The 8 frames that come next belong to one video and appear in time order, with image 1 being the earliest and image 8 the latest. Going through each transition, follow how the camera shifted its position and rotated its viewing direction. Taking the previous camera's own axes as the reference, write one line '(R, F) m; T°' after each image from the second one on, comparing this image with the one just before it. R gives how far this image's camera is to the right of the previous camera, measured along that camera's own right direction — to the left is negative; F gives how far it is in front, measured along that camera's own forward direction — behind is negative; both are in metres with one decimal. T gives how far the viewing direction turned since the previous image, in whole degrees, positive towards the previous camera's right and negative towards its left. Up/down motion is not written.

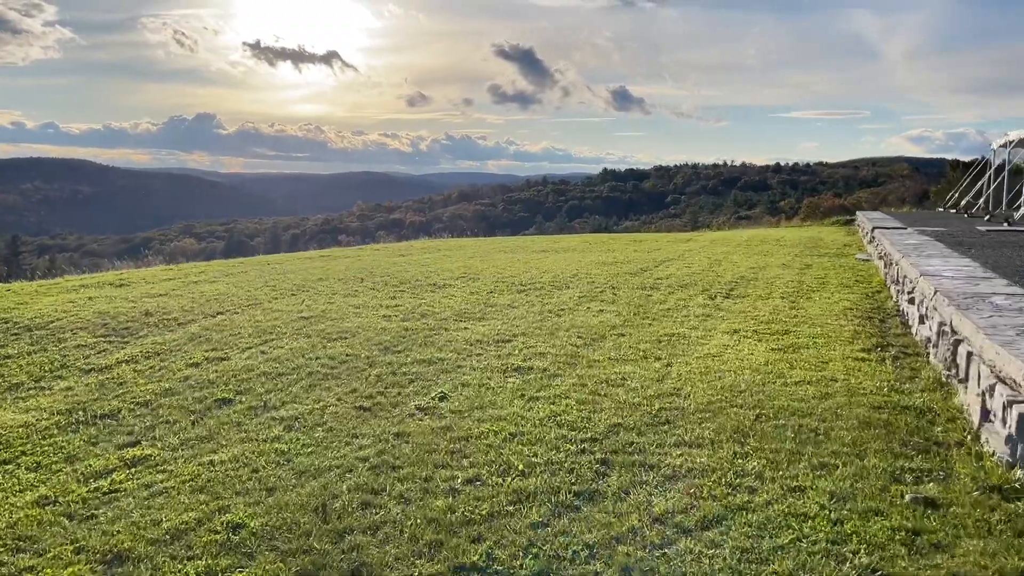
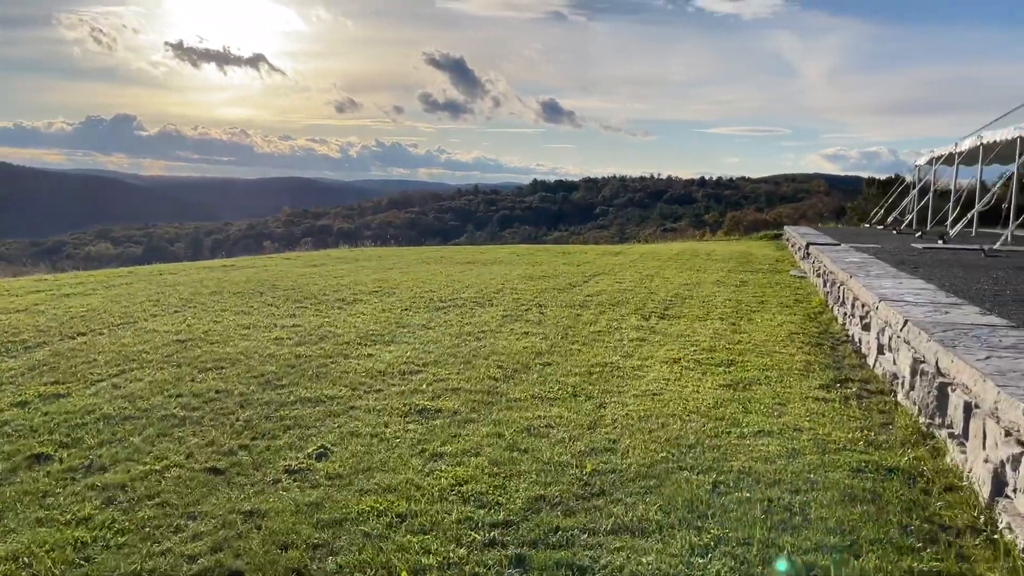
(+0.1, +0.7) m; +5°
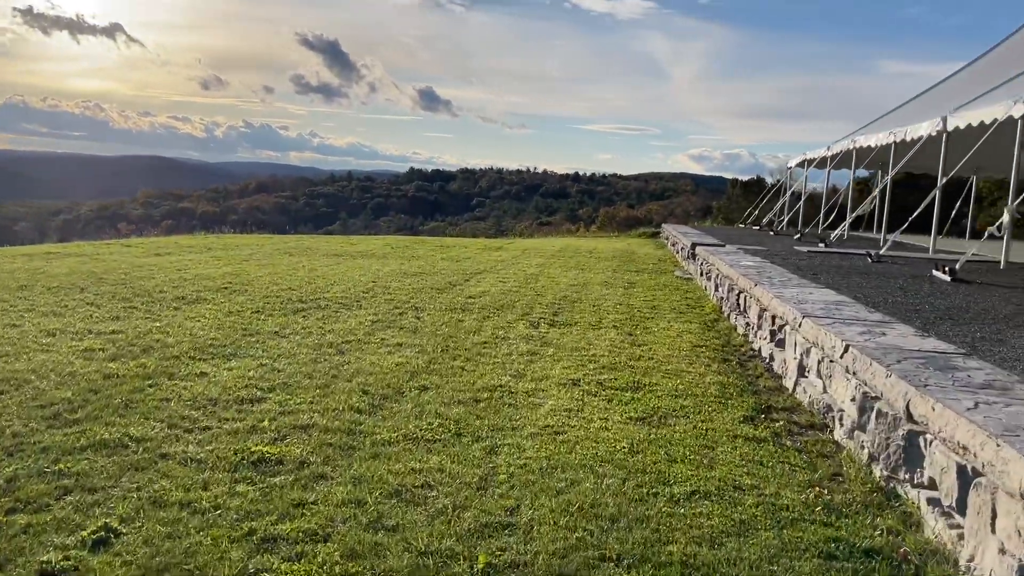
(0.0, +0.8) m; +9°
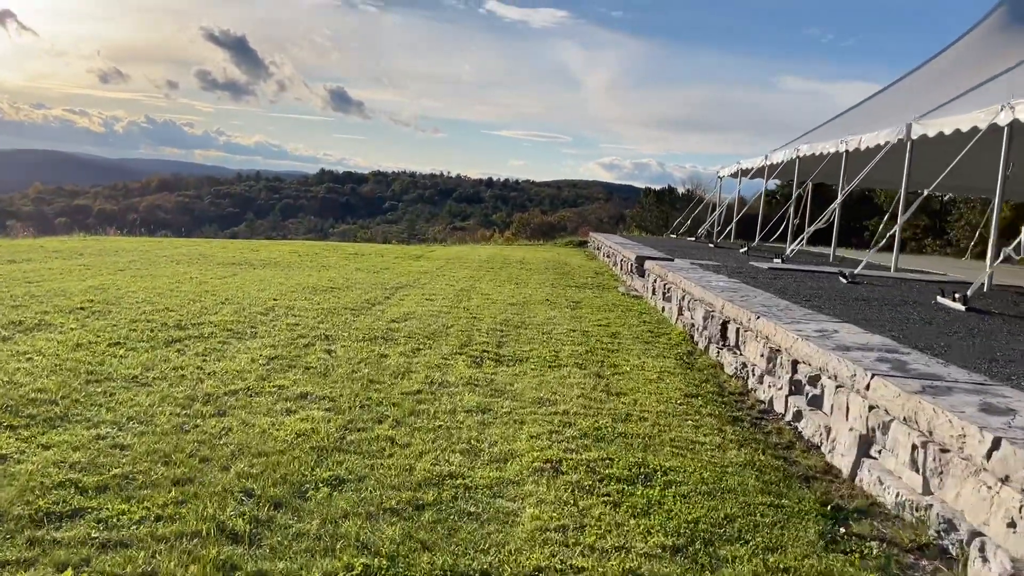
(-0.1, +1.2) m; +6°
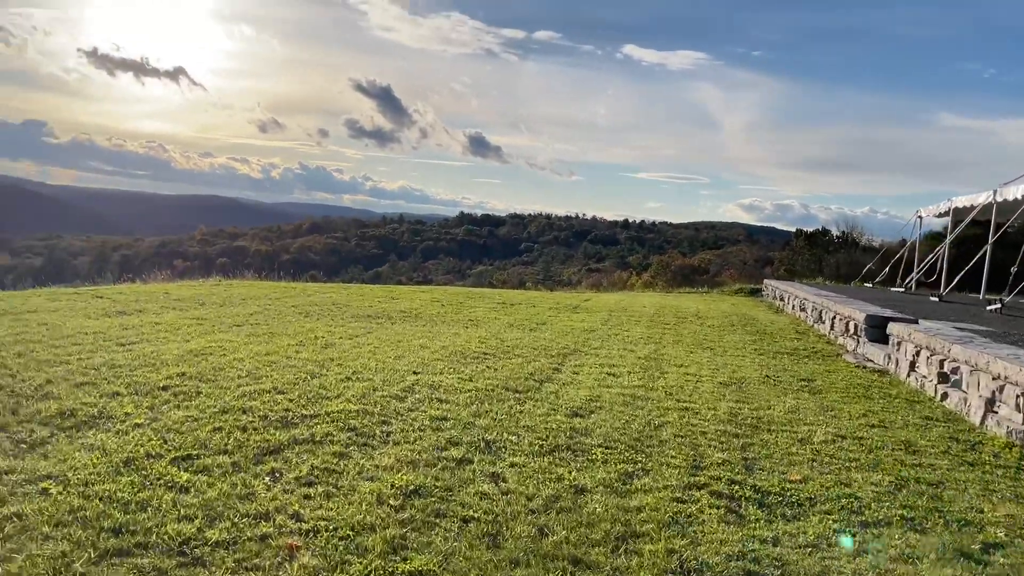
(-0.5, +1.7) m; -9°
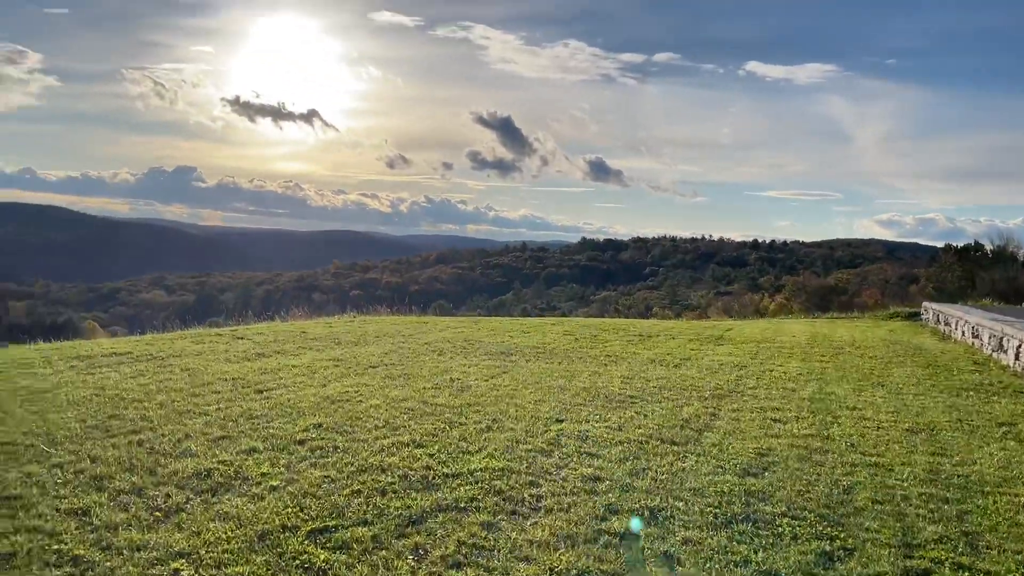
(-0.1, +0.4) m; -8°
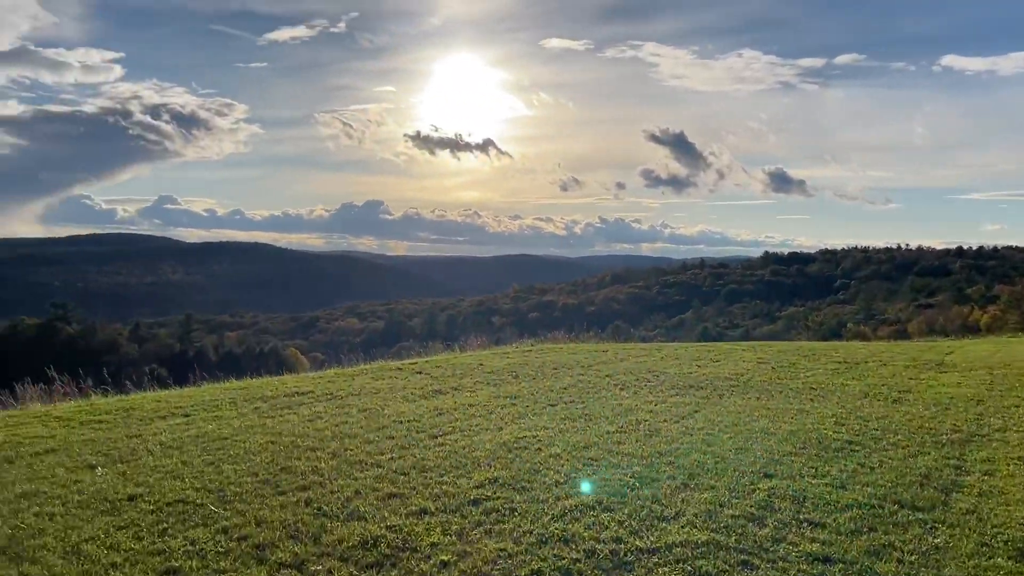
(-0.1, +0.5) m; -12°
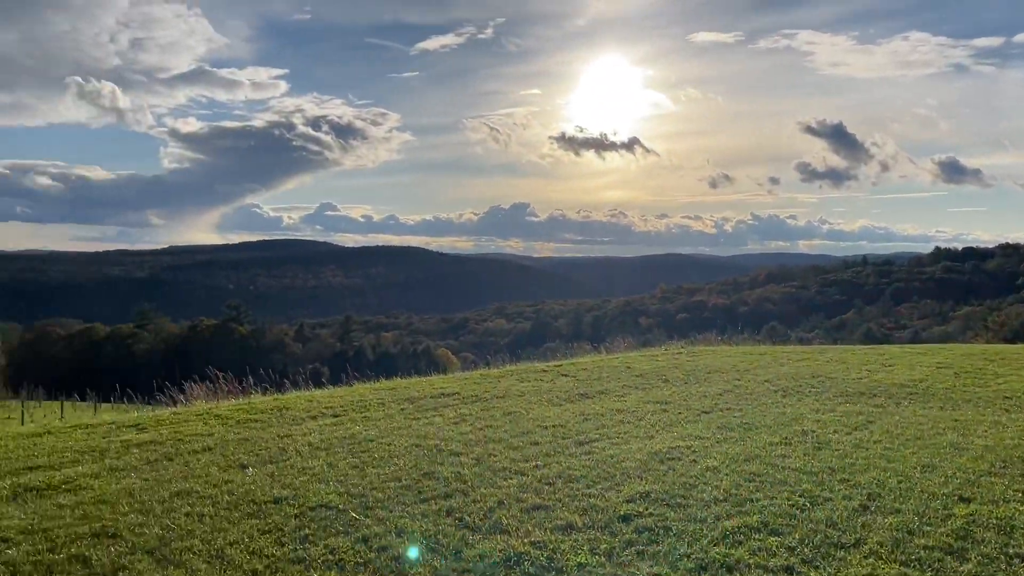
(0.0, +0.2) m; -10°
